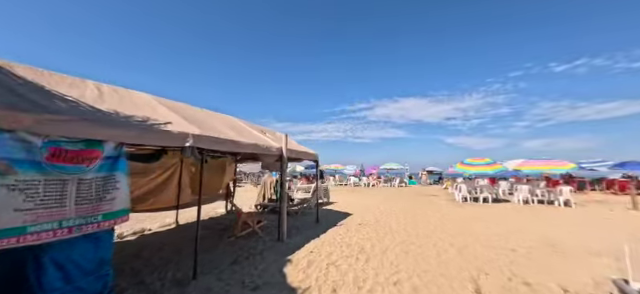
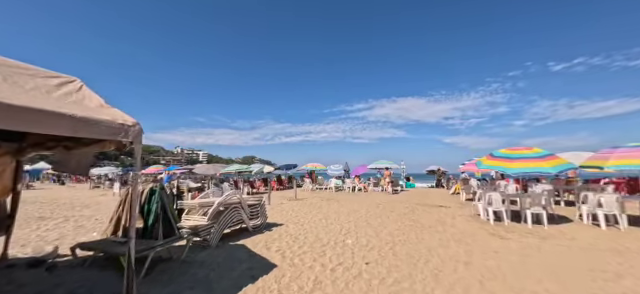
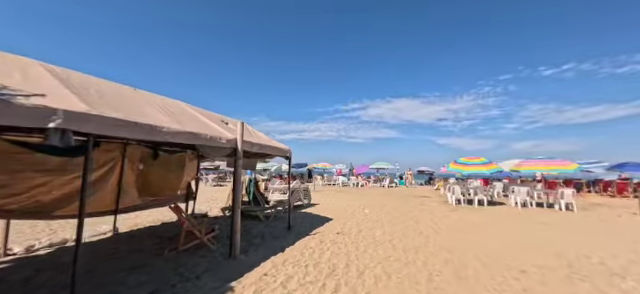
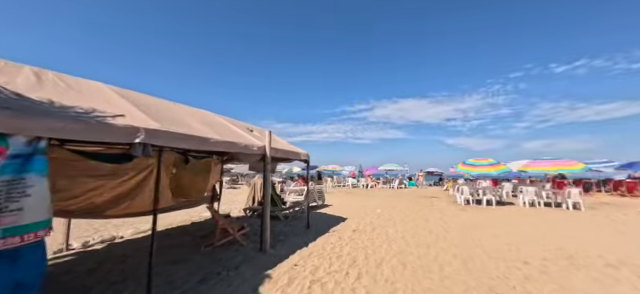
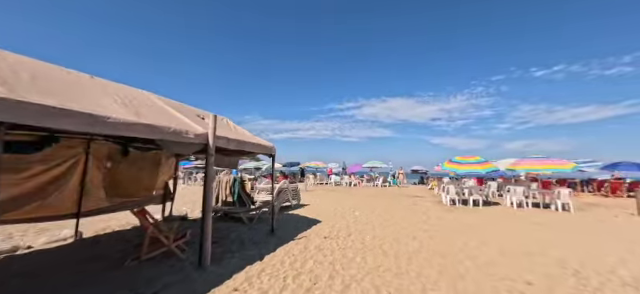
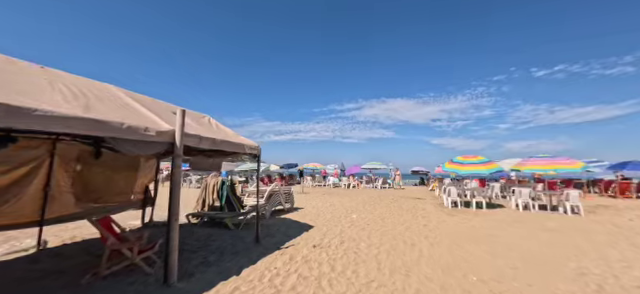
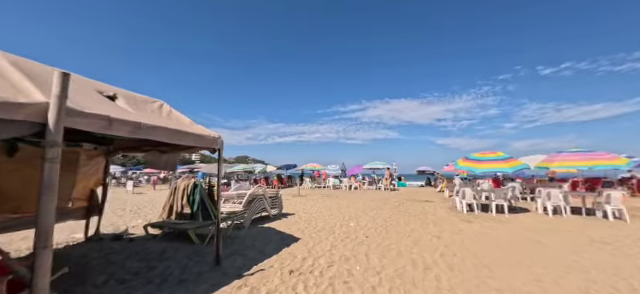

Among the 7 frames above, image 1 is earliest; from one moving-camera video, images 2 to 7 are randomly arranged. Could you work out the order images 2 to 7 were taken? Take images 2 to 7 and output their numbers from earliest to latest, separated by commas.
4, 3, 5, 6, 7, 2
